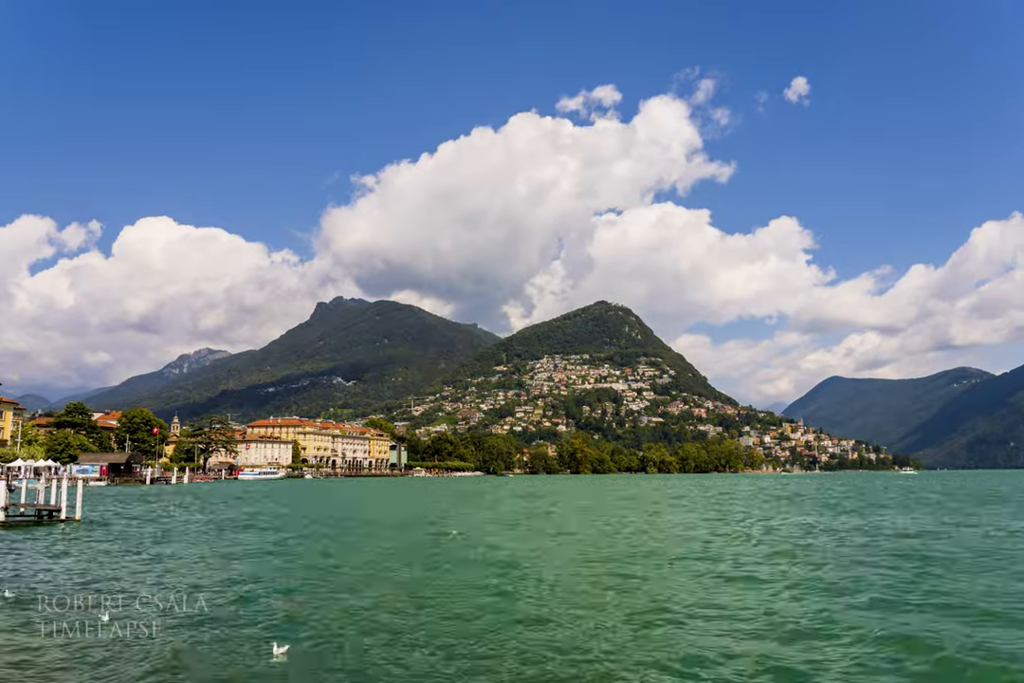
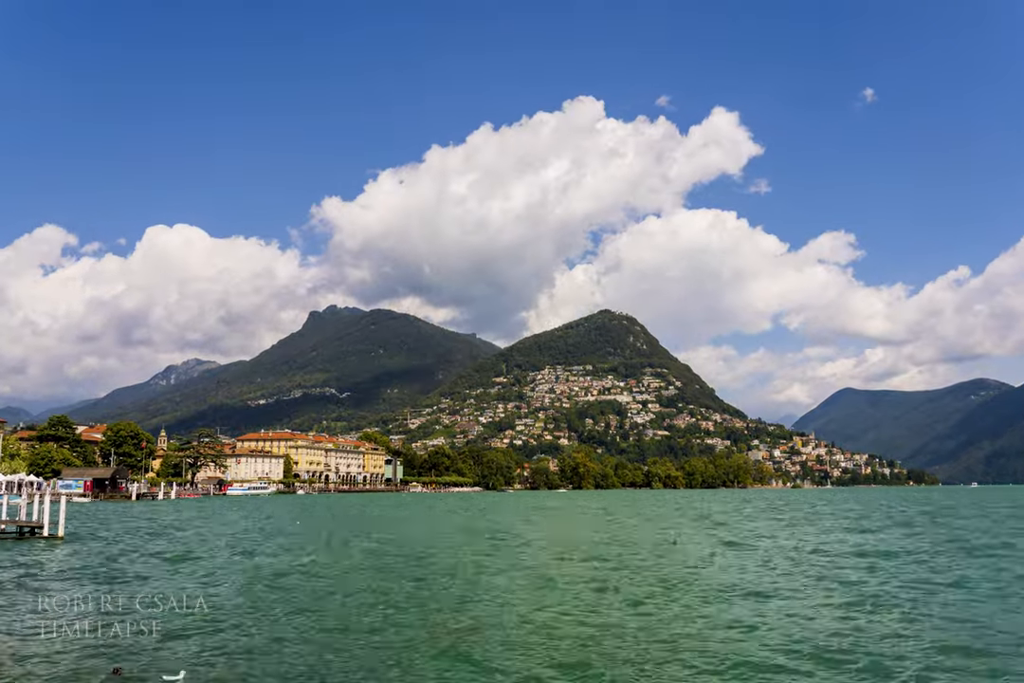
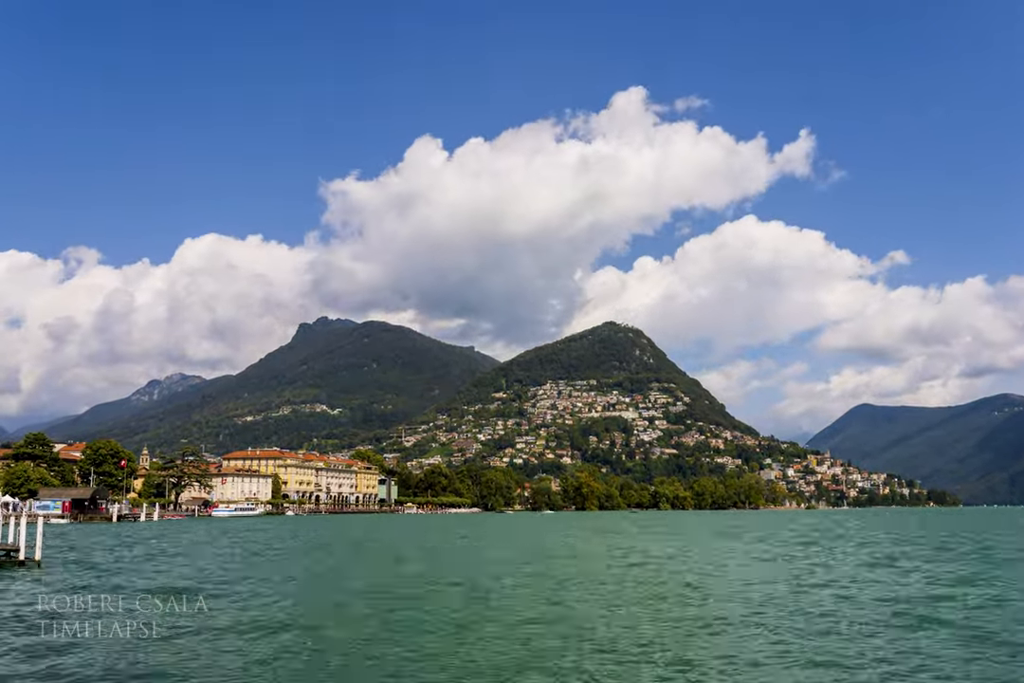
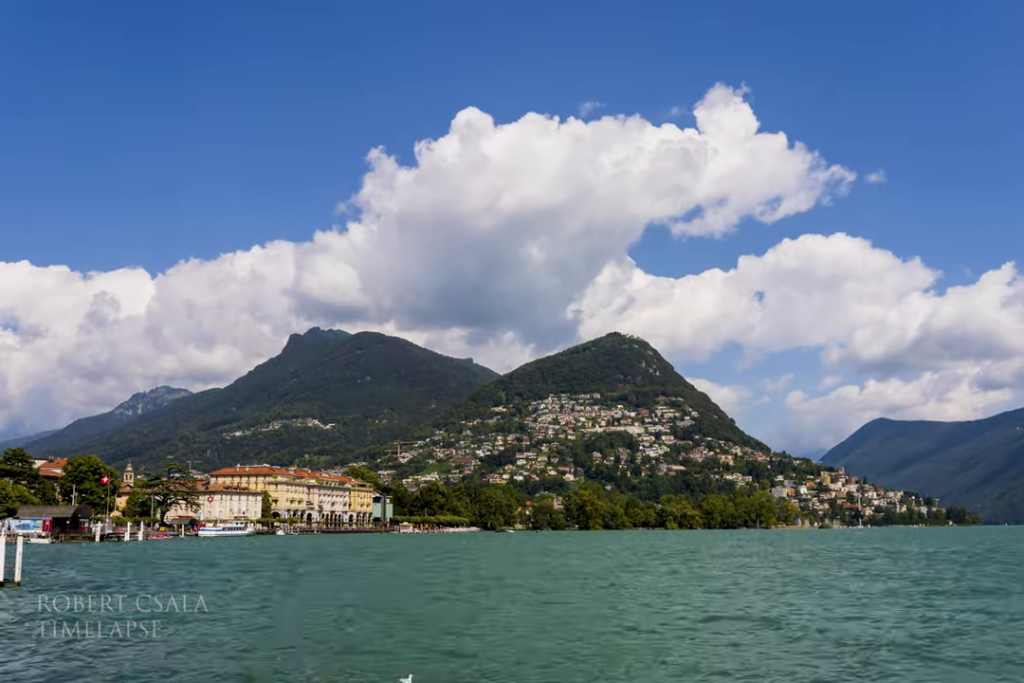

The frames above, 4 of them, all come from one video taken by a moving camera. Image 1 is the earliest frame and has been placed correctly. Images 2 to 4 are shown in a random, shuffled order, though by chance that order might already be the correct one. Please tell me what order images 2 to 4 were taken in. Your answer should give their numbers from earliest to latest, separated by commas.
2, 3, 4
